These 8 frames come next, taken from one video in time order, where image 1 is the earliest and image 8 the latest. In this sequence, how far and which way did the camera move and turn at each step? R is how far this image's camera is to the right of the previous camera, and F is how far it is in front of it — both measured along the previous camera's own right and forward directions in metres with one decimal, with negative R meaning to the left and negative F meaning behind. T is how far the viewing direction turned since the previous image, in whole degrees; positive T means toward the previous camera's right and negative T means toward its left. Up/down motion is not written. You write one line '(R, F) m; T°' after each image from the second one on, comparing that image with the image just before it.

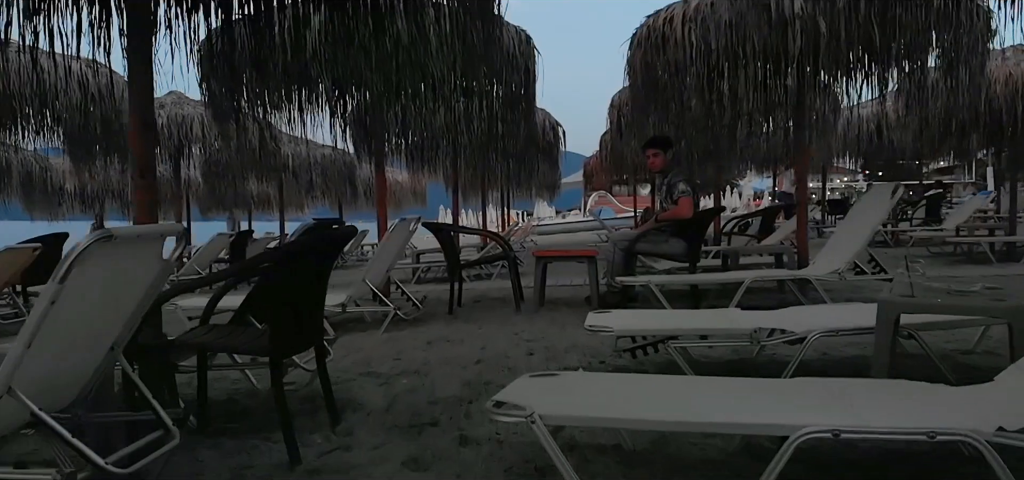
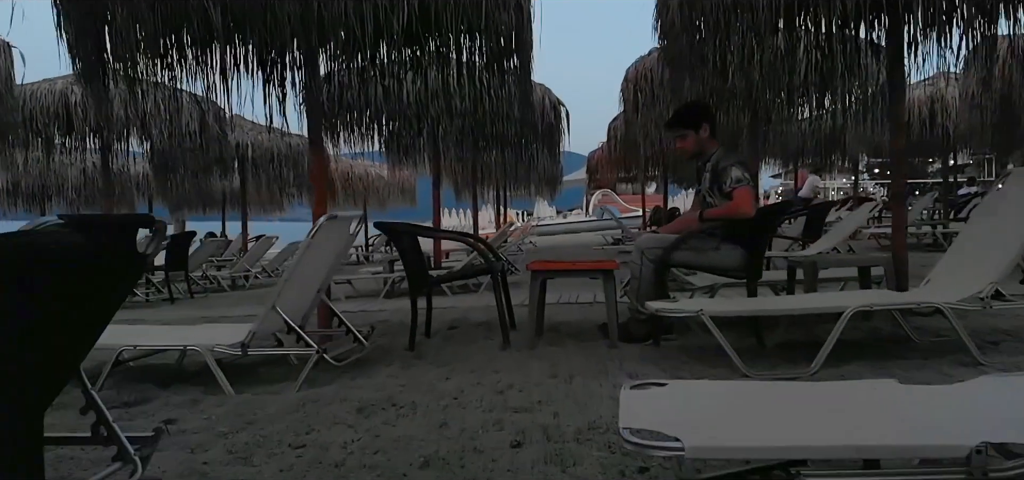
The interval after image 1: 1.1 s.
(+0.1, +1.5) m; 0°
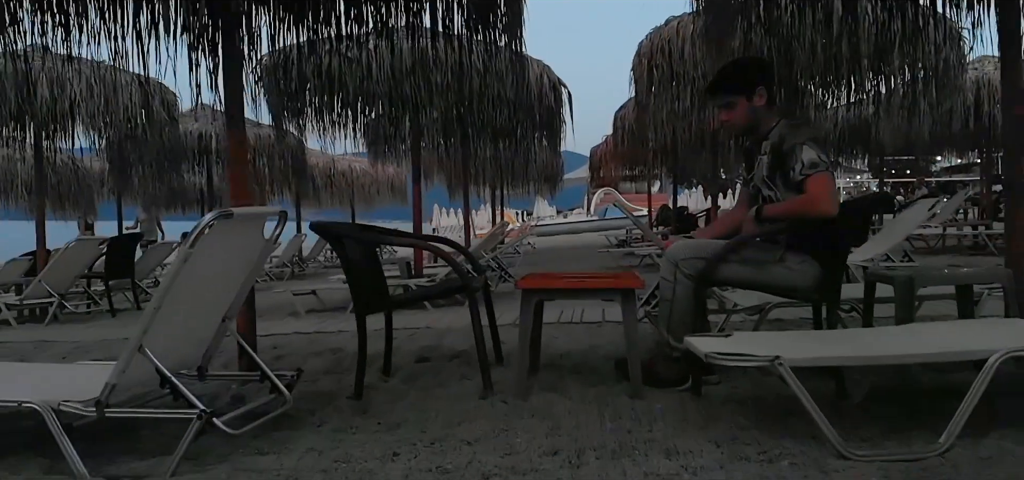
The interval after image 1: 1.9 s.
(0.0, +1.0) m; 0°
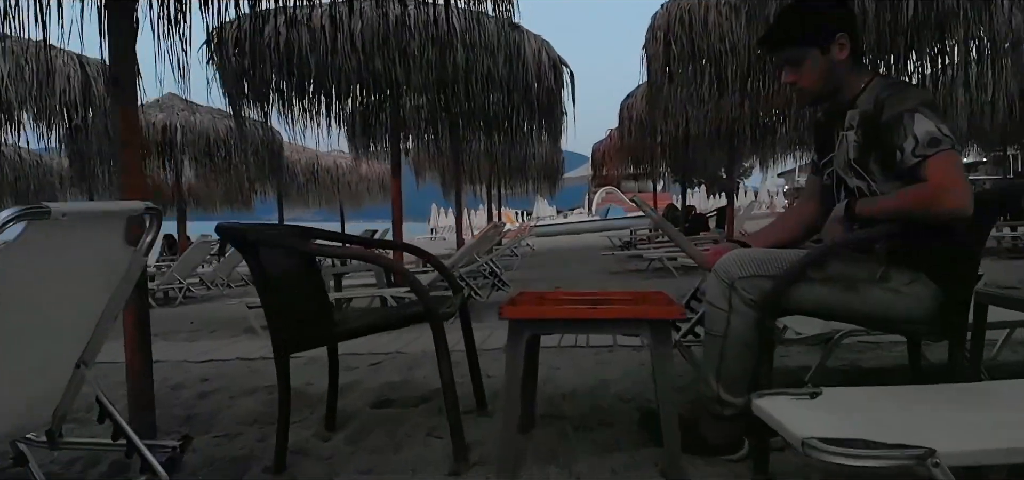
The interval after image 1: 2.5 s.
(0.0, +0.8) m; 0°
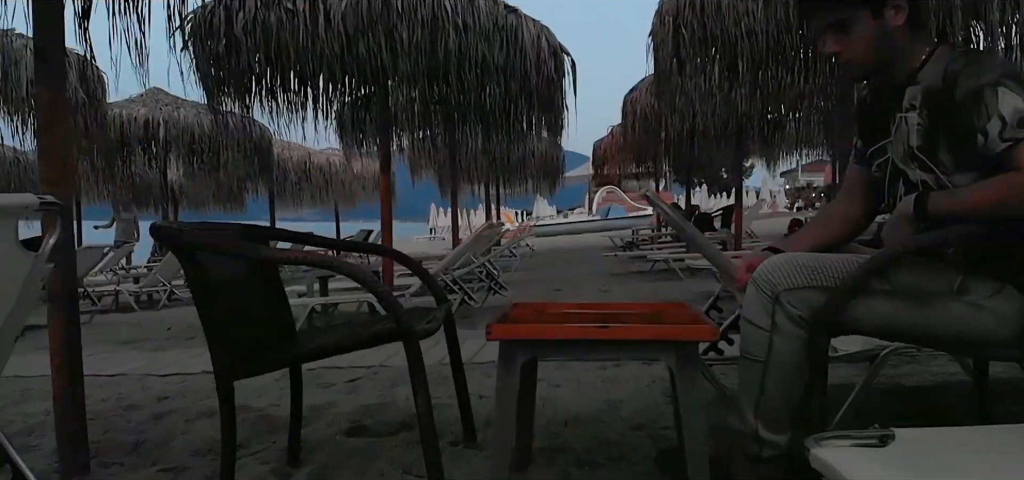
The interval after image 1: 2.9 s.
(0.0, +0.3) m; 0°
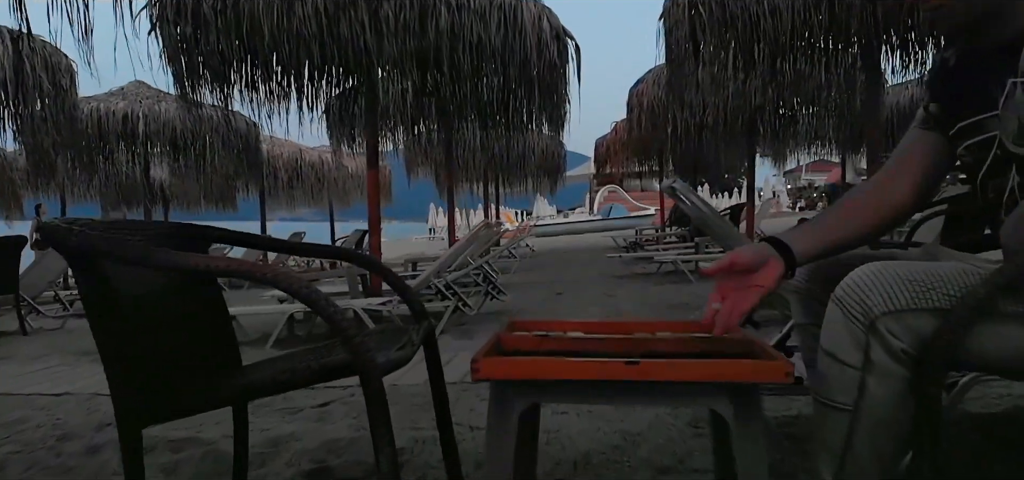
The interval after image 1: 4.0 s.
(0.0, +0.4) m; 0°
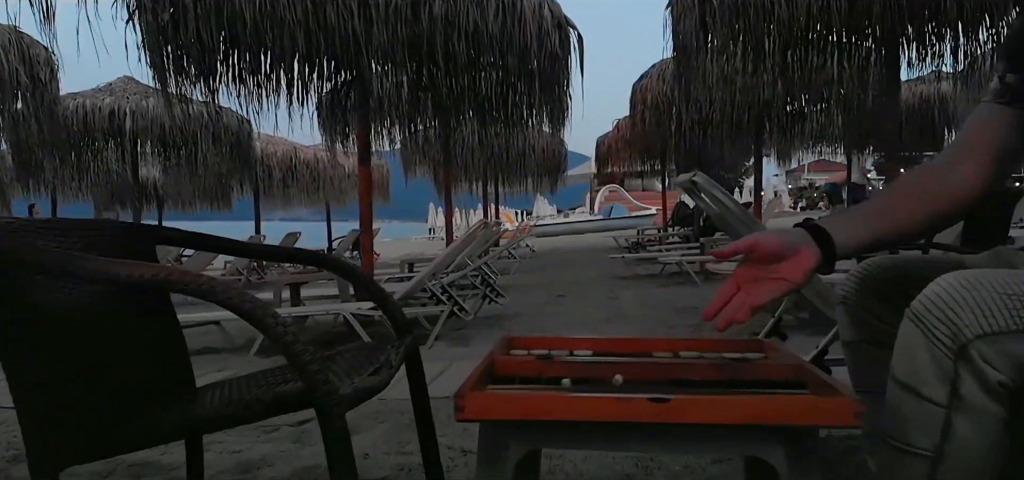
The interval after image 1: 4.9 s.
(0.0, +0.2) m; 0°
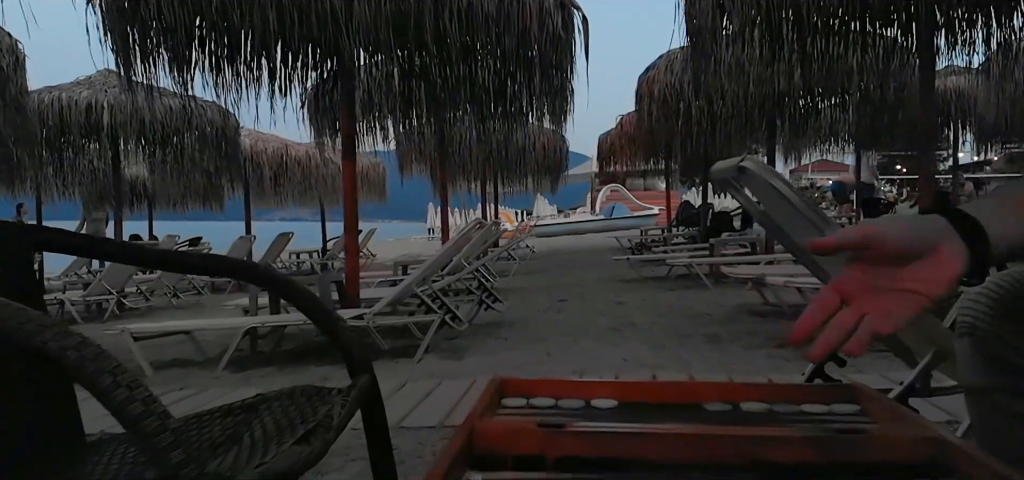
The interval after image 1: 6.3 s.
(0.0, +0.3) m; 0°
